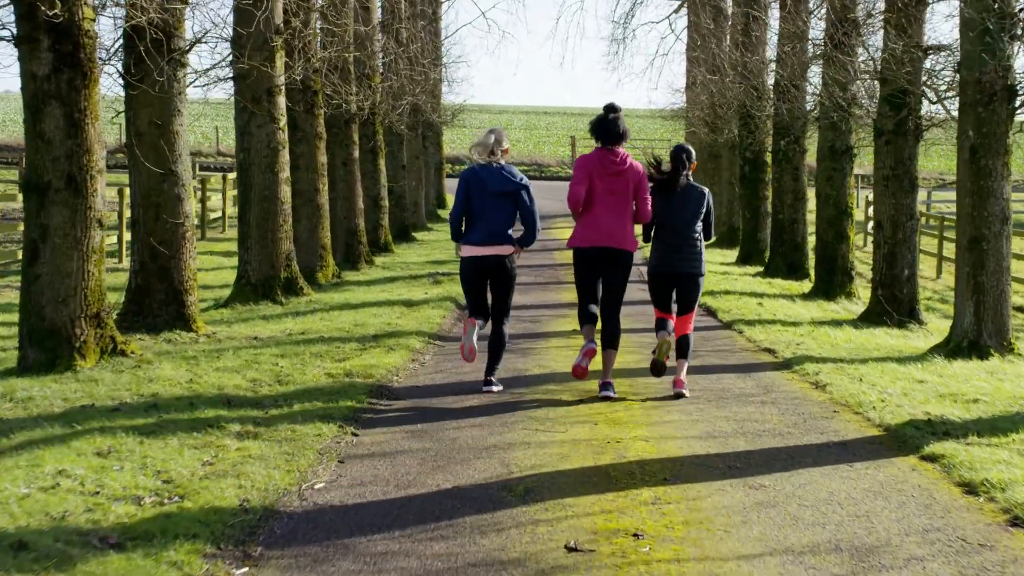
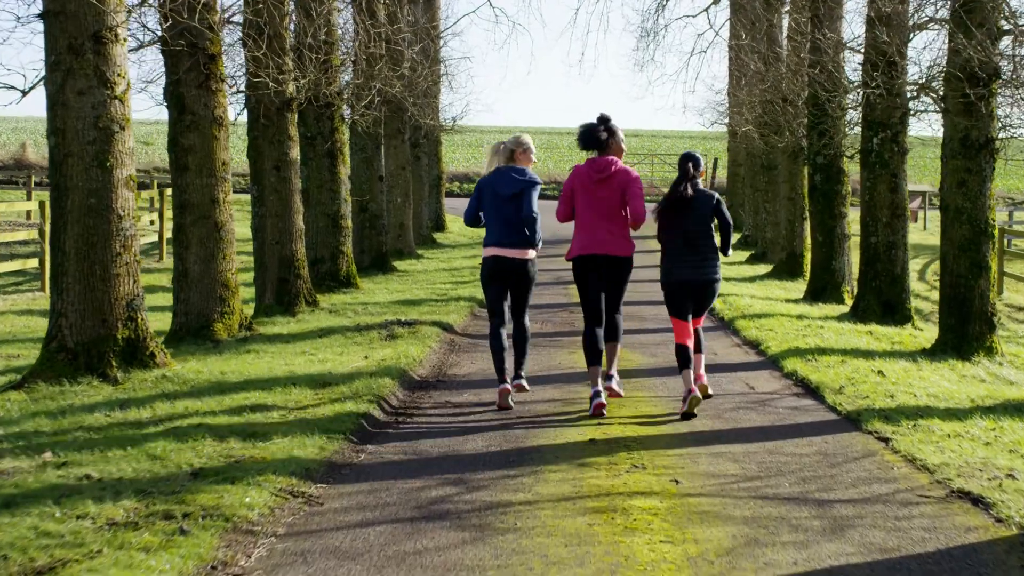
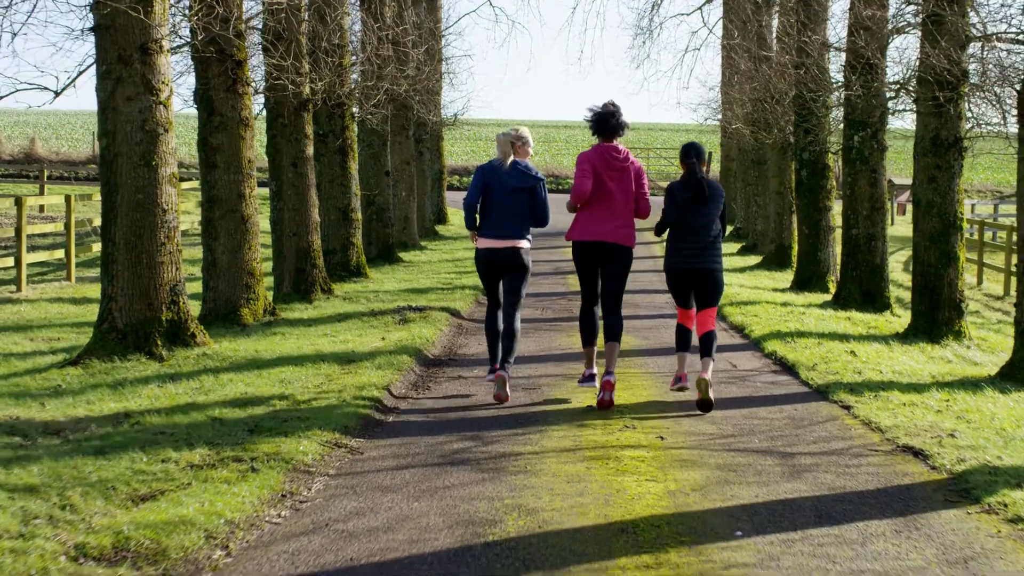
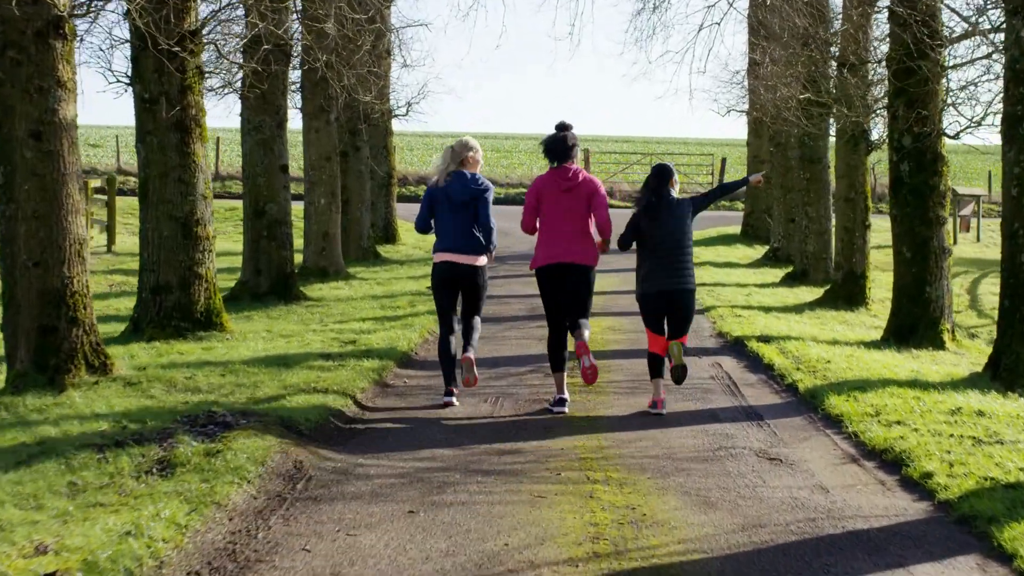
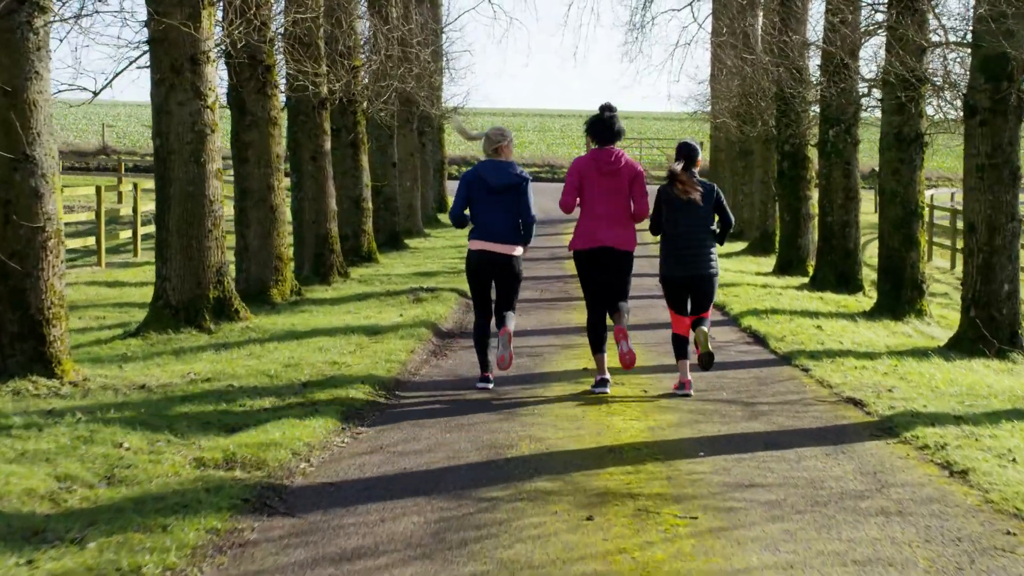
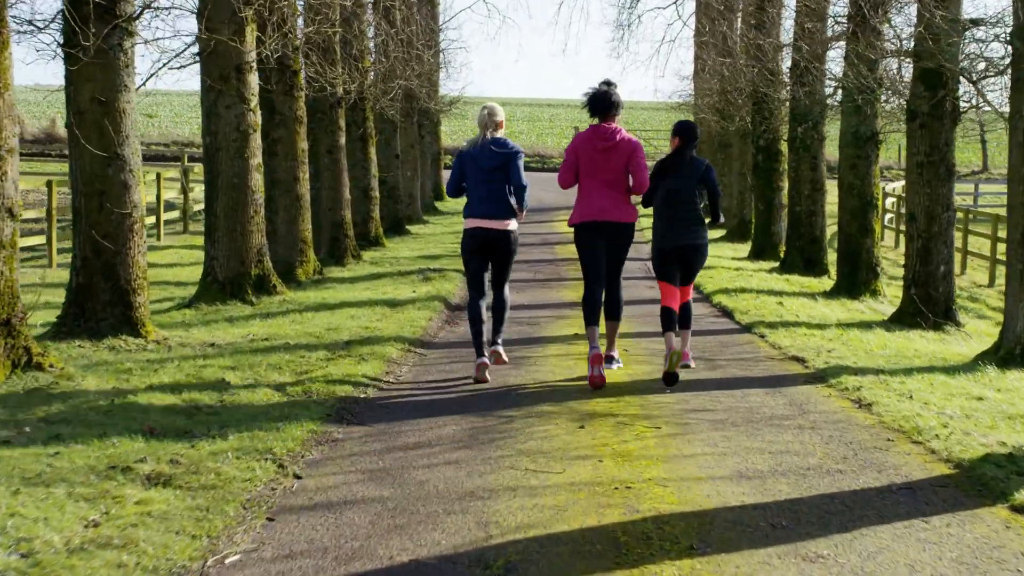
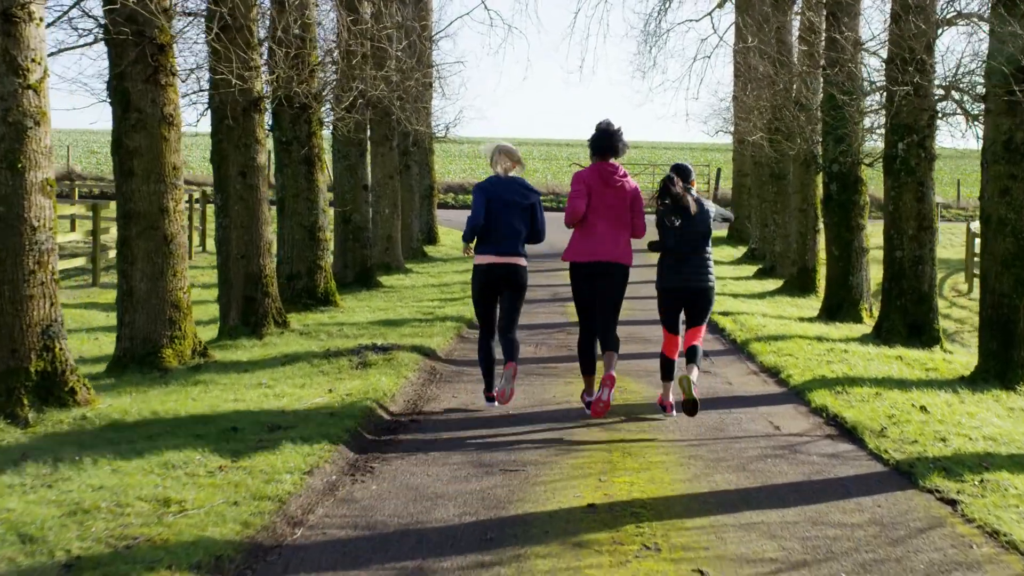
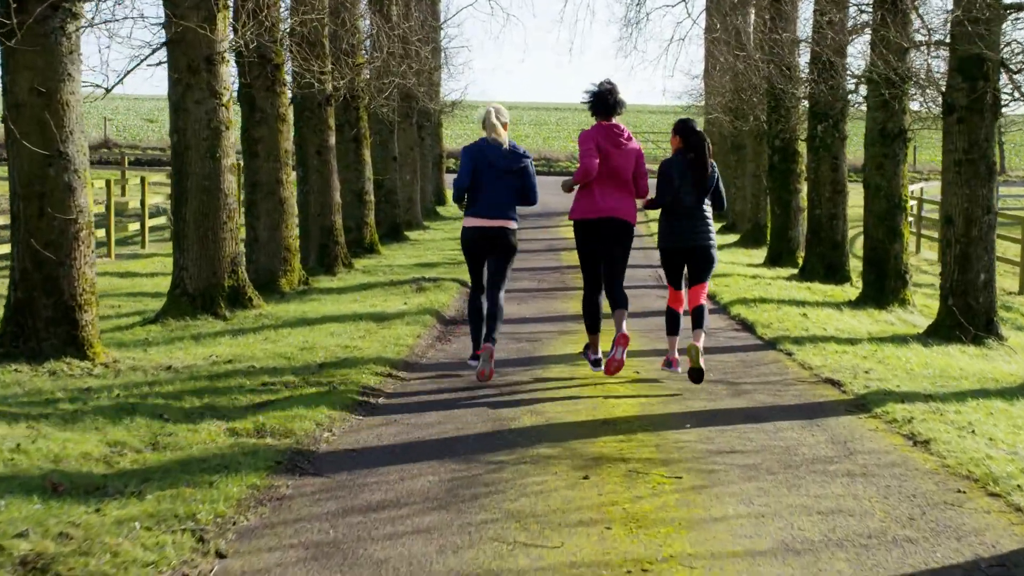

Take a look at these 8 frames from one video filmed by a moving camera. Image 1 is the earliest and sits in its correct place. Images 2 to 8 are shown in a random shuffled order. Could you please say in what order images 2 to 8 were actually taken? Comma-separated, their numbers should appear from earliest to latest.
6, 8, 5, 3, 2, 7, 4
